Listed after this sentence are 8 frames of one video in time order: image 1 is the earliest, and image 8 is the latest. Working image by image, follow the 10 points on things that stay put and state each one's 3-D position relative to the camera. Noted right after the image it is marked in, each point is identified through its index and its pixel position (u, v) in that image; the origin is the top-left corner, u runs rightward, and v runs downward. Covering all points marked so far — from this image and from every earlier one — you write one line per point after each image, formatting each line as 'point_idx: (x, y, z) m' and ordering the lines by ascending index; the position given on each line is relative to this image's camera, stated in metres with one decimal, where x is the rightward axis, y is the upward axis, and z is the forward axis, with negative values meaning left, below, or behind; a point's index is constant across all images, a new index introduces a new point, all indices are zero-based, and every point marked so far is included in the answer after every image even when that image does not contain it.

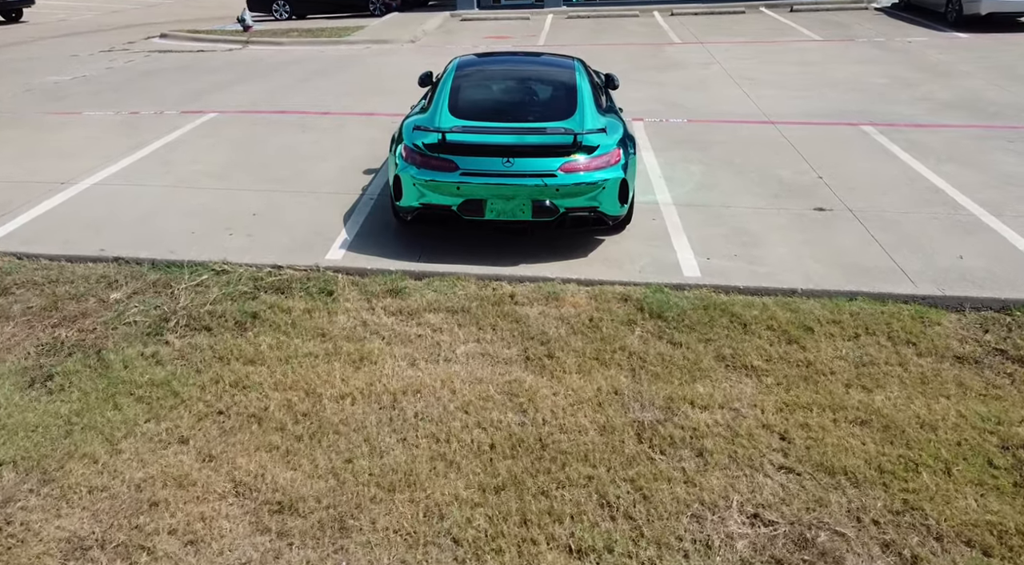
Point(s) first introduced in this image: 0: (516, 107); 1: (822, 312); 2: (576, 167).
0: (0.0, +1.5, +5.8) m
1: (+2.0, -0.2, +4.4) m
2: (+0.5, +0.9, +5.1) m
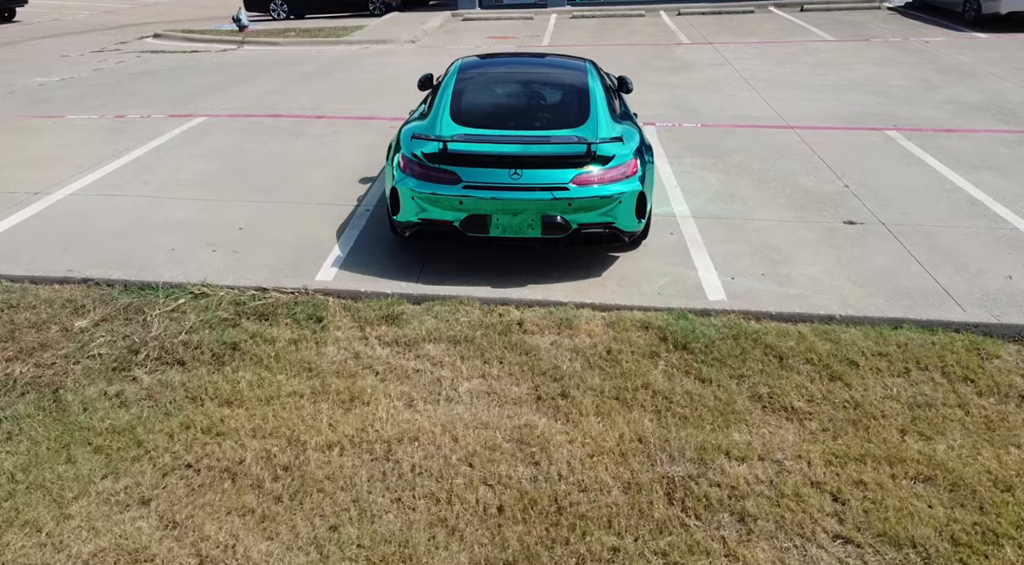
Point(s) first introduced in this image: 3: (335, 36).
0: (+0.1, +1.4, +5.4) m
1: (+2.1, -0.3, +4.0) m
2: (+0.5, +0.7, +4.7) m
3: (-3.9, +5.4, +14.9) m
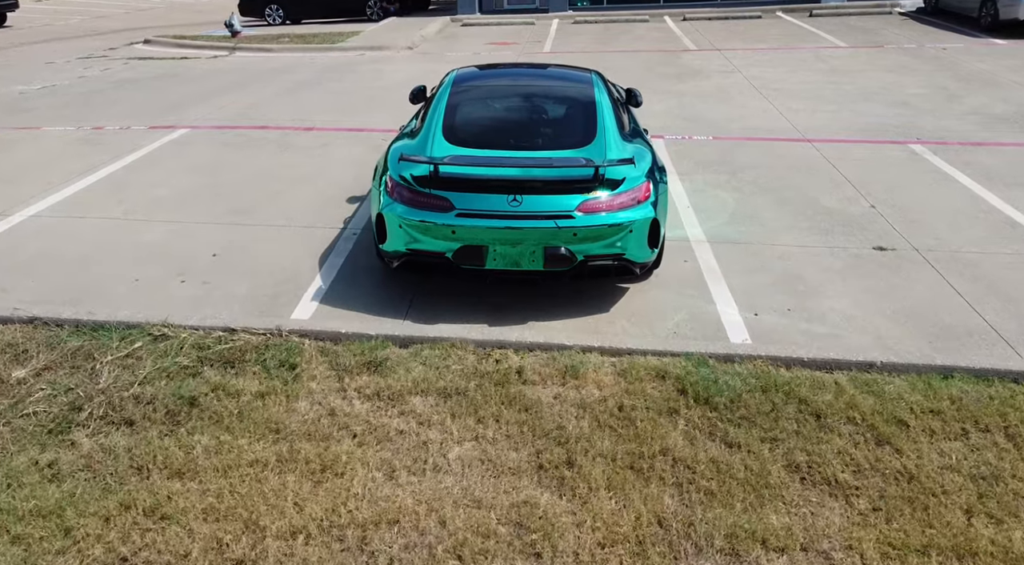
0: (+0.1, +1.1, +4.9) m
1: (+2.0, -0.6, +3.5) m
2: (+0.5, +0.5, +4.2) m
3: (-3.8, +5.1, +14.5) m
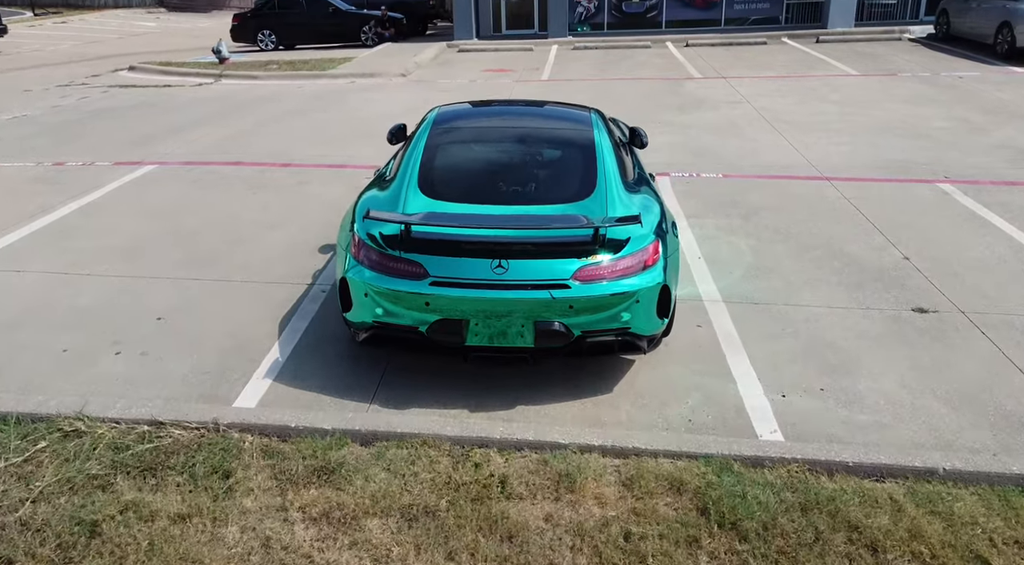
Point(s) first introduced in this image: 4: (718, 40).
0: (0.0, +0.7, +4.3) m
1: (+2.0, -1.0, +2.8) m
2: (+0.4, 0.0, +3.6) m
3: (-3.9, +4.4, +14.0) m
4: (+4.9, +5.8, +16.4) m
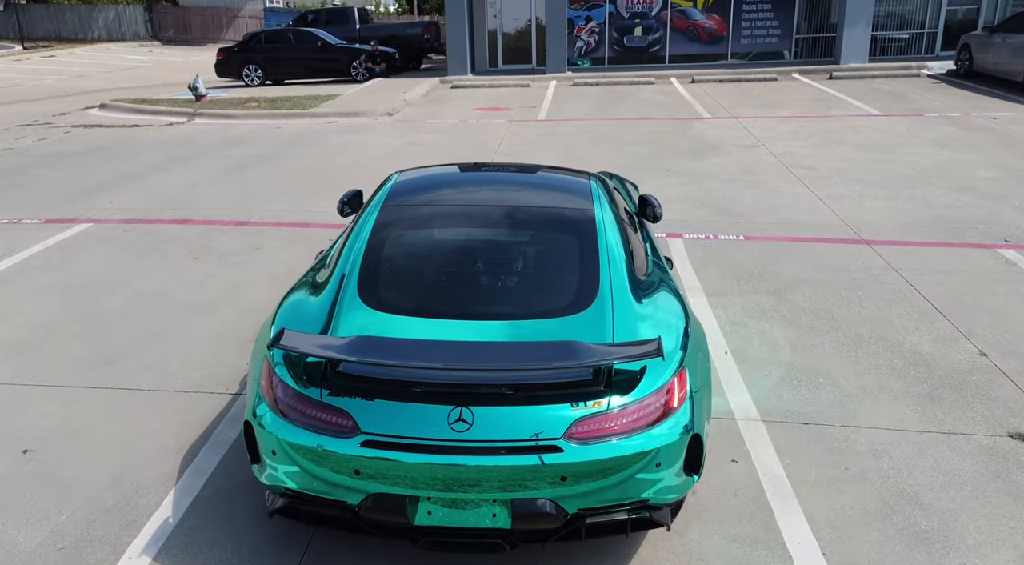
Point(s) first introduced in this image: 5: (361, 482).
0: (-0.1, +0.1, +3.2) m
1: (+1.8, -1.5, +1.7) m
2: (+0.3, -0.5, +2.5) m
3: (-4.0, +3.3, +13.1) m
4: (+4.8, +4.7, +15.6) m
5: (-0.6, -0.7, +2.5) m
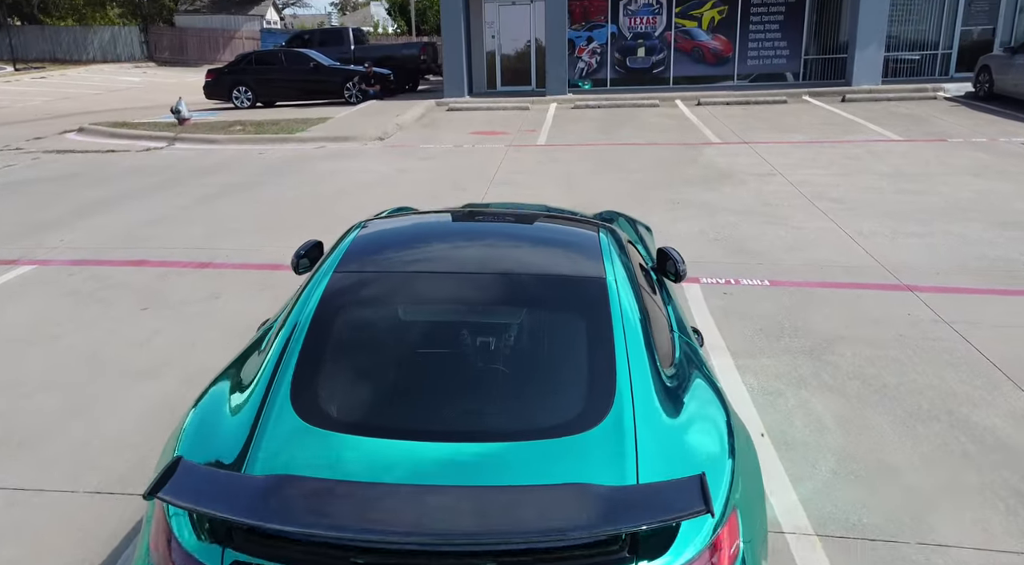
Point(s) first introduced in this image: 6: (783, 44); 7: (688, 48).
0: (-0.1, -0.2, +2.5) m
1: (+1.8, -1.8, +0.9) m
2: (+0.3, -0.8, +1.7) m
3: (-4.0, +2.7, +12.4) m
4: (+4.8, +4.0, +14.9) m
5: (-0.6, -1.0, +1.7) m
6: (+6.7, +5.9, +16.9) m
7: (+4.4, +5.8, +17.1) m
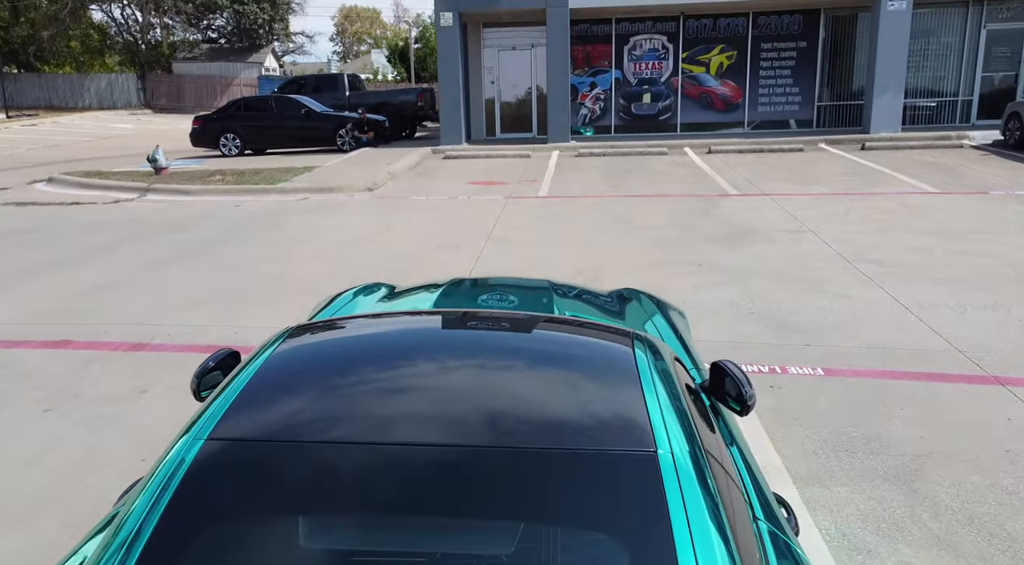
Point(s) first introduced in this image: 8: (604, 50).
0: (-0.2, -0.6, +1.4) m
1: (+1.8, -2.1, -0.2) m
2: (+0.3, -1.2, +0.6) m
3: (-4.0, +1.7, +11.6) m
4: (+4.8, +2.8, +14.1) m
5: (-0.6, -1.4, +0.6) m
6: (+6.7, +4.6, +16.2) m
7: (+4.4, +4.5, +16.4) m
8: (+2.2, +5.5, +16.3) m
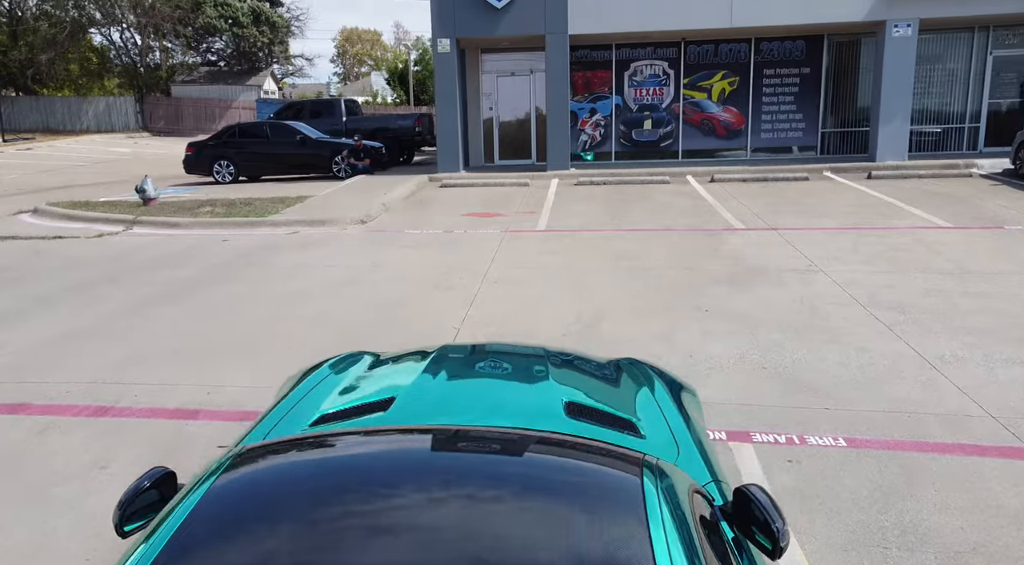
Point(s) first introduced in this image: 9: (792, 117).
0: (-0.2, -1.0, +1.0) m
1: (+1.7, -2.4, -0.7) m
2: (+0.2, -1.5, +0.2) m
3: (-4.1, +1.1, +11.2) m
4: (+4.8, +2.2, +13.8) m
5: (-0.7, -1.7, +0.2) m
6: (+6.6, +3.9, +16.0) m
7: (+4.3, +3.8, +16.1) m
8: (+2.2, +4.8, +16.0) m
9: (+6.5, +3.8, +16.0) m
